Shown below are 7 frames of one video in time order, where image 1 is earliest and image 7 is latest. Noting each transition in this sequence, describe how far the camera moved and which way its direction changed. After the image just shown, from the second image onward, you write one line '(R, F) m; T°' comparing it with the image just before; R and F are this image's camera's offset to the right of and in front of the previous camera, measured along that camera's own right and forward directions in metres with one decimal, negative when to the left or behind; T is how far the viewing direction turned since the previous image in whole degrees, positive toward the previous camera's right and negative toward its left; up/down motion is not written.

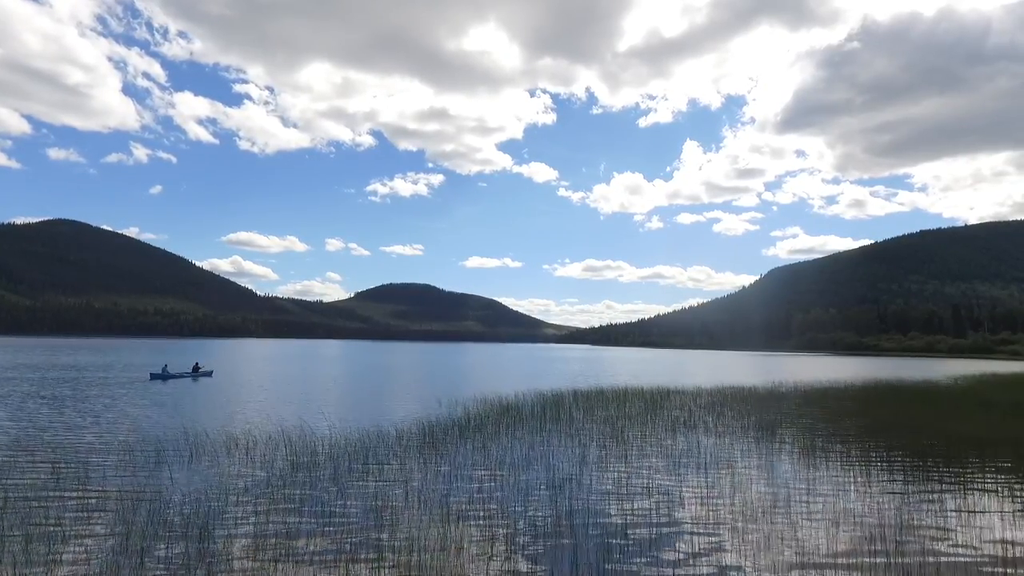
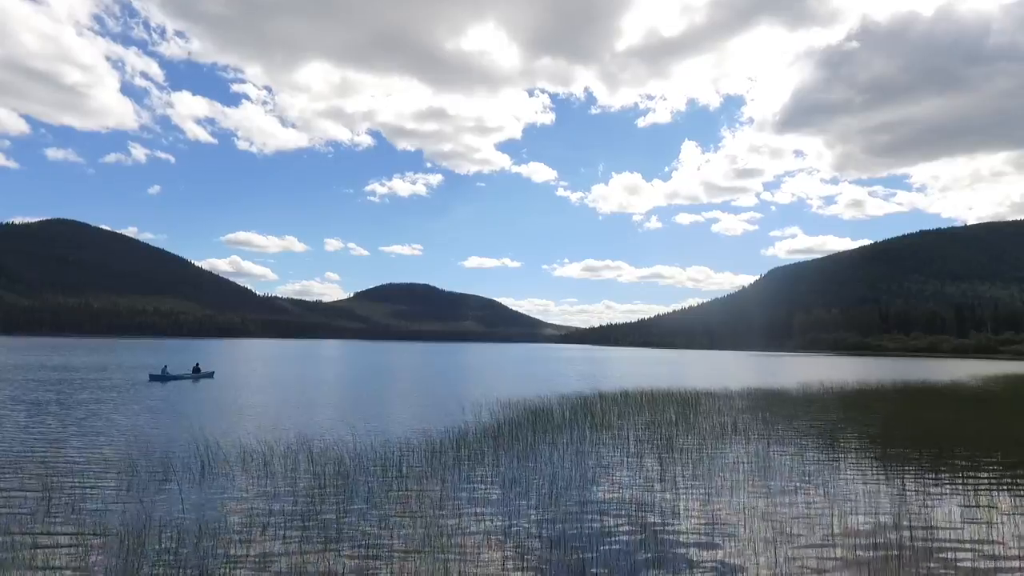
(-0.6, +1.0) m; 0°
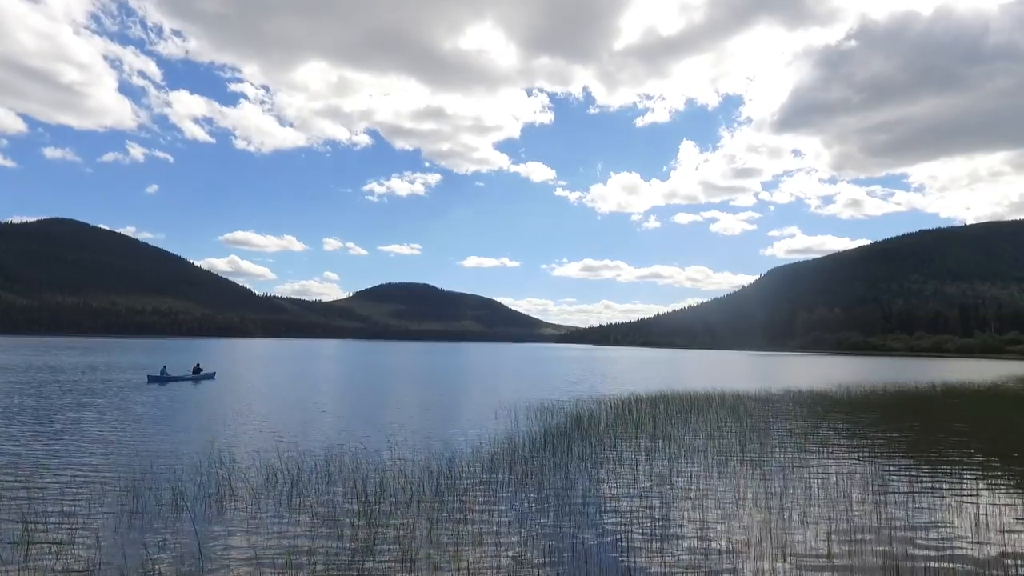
(-0.8, +1.3) m; 0°
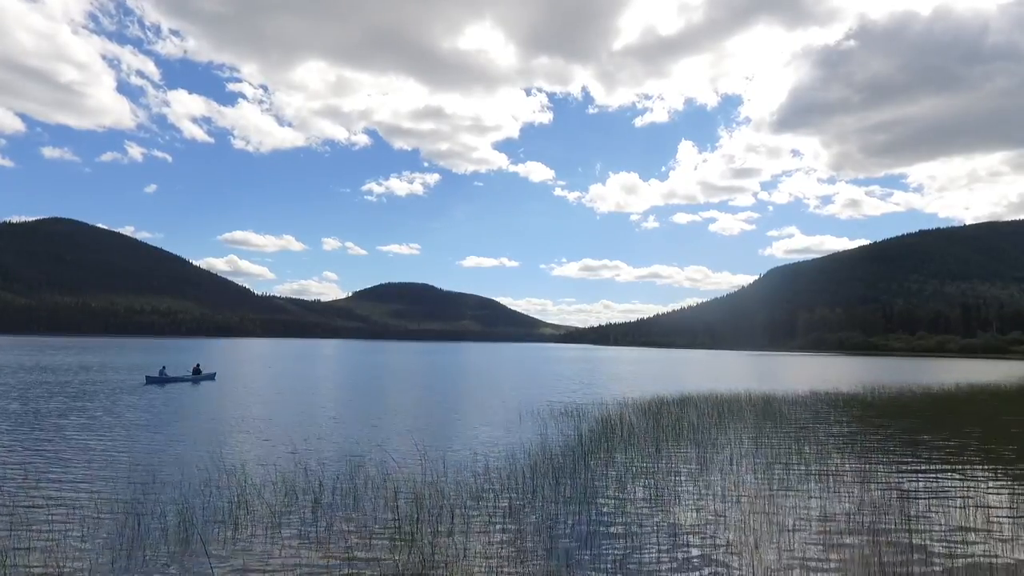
(-0.4, +0.8) m; 0°
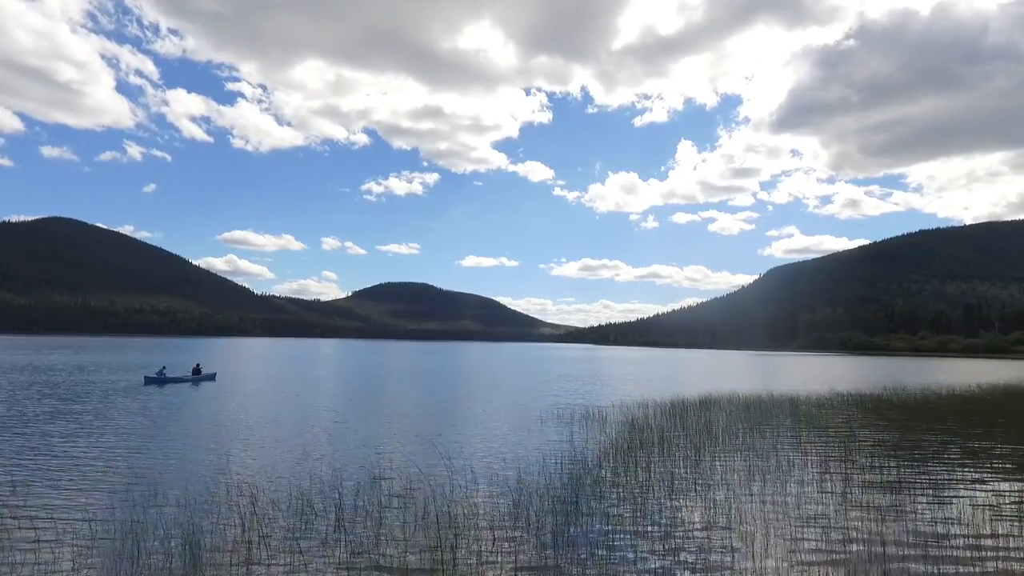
(-0.4, +0.7) m; 0°
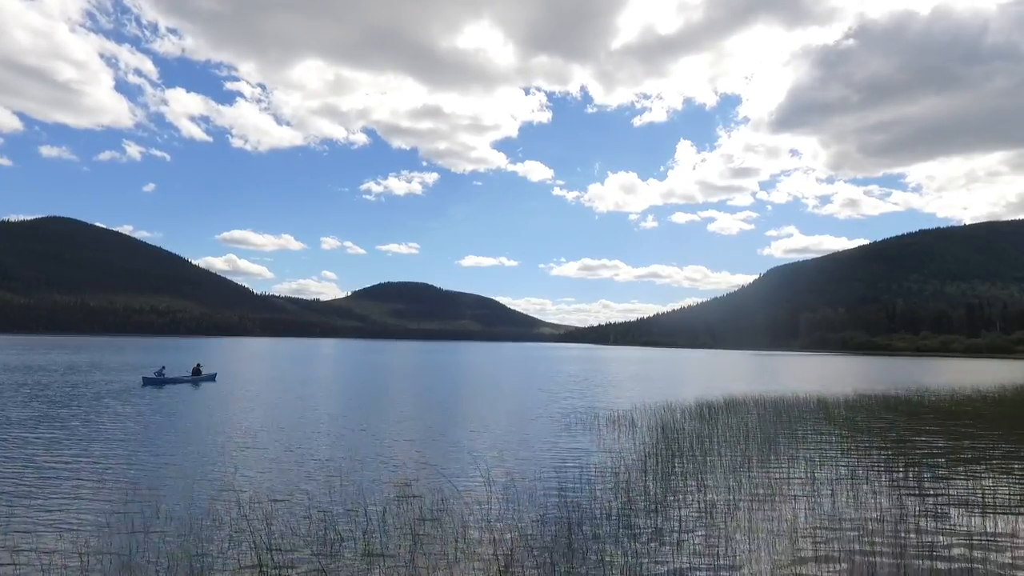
(-0.3, +0.6) m; 0°
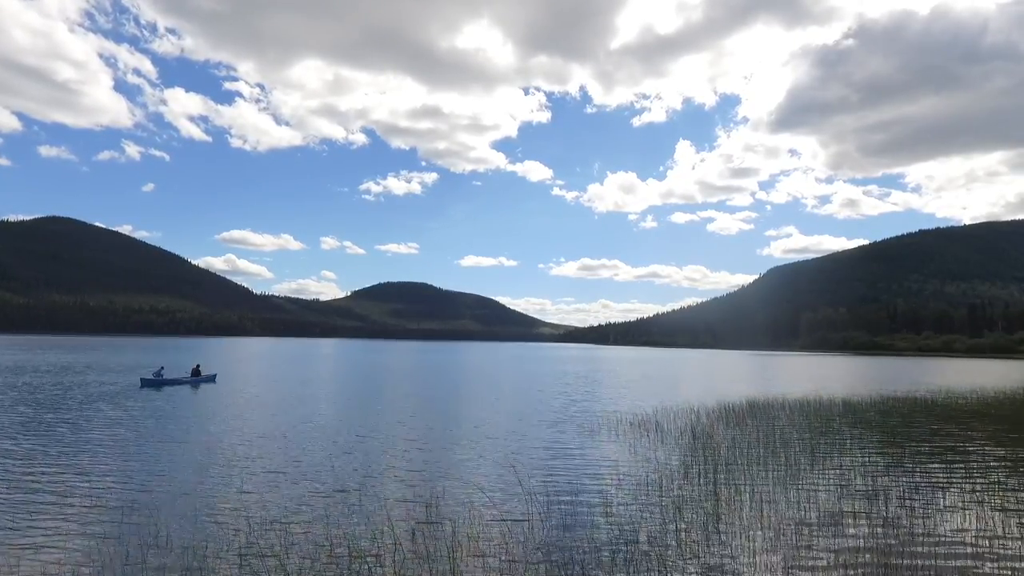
(-0.3, +0.6) m; 0°
